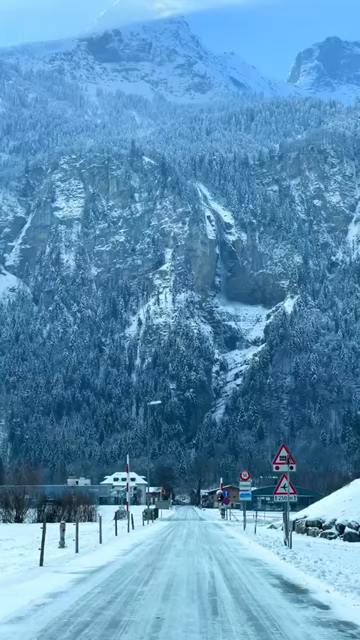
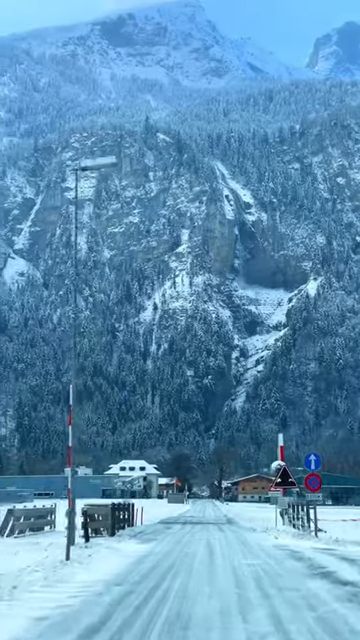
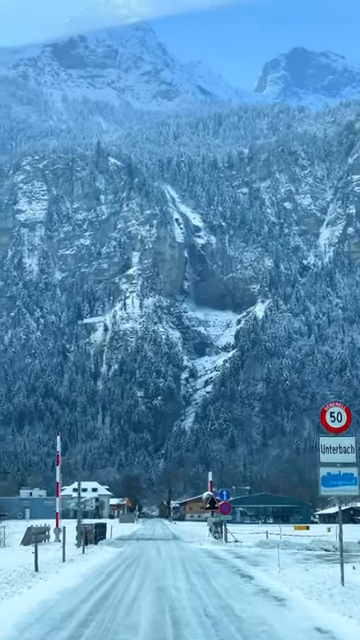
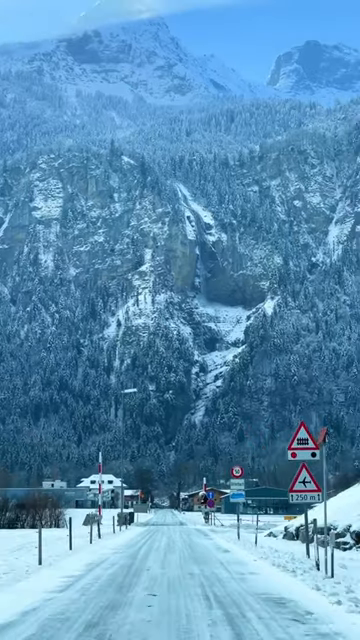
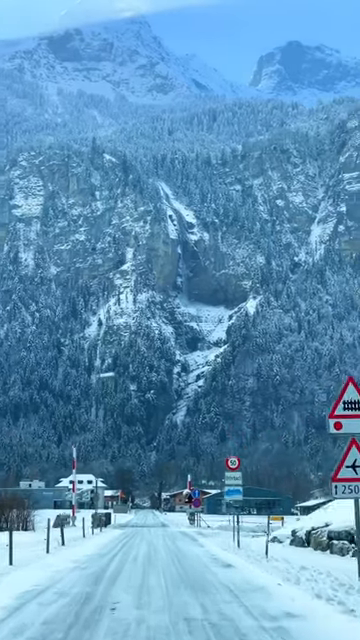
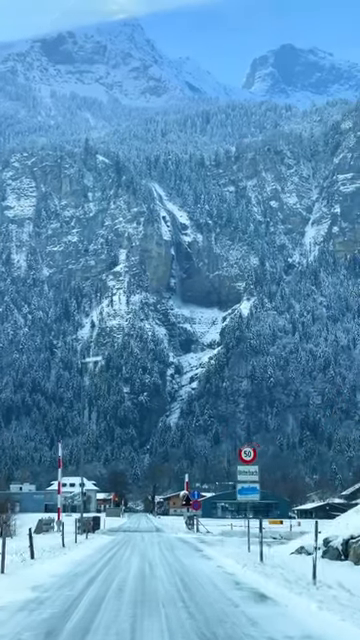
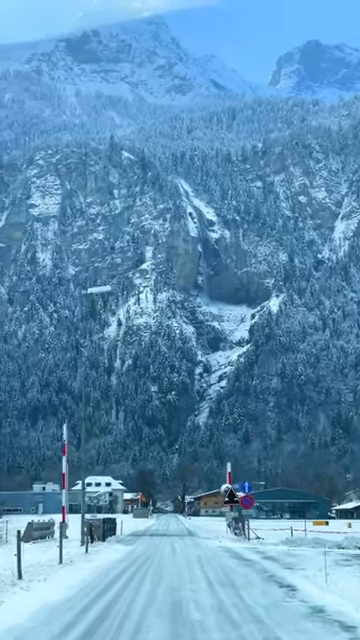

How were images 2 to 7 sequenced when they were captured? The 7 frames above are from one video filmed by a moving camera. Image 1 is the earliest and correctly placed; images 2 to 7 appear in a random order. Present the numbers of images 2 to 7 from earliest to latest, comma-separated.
4, 5, 6, 3, 7, 2
